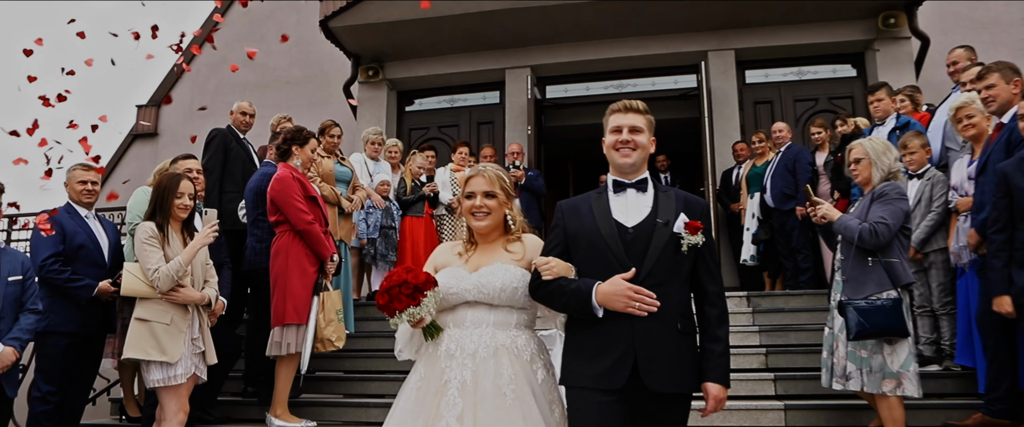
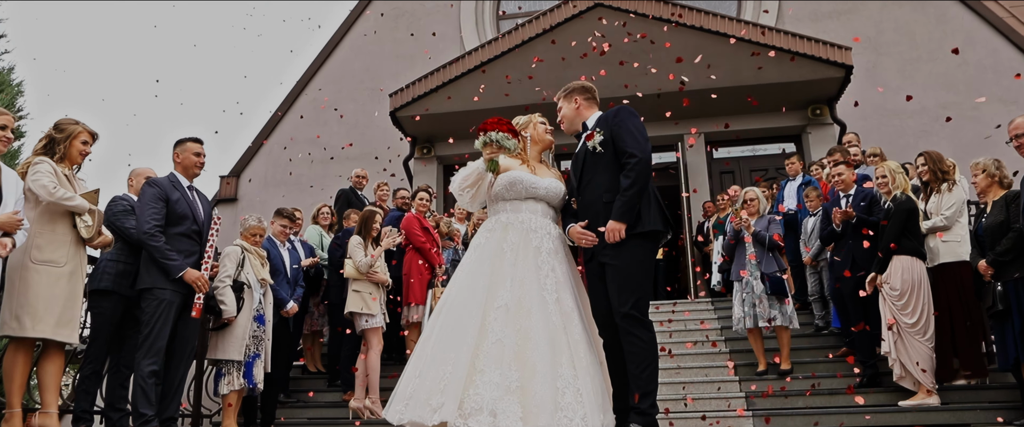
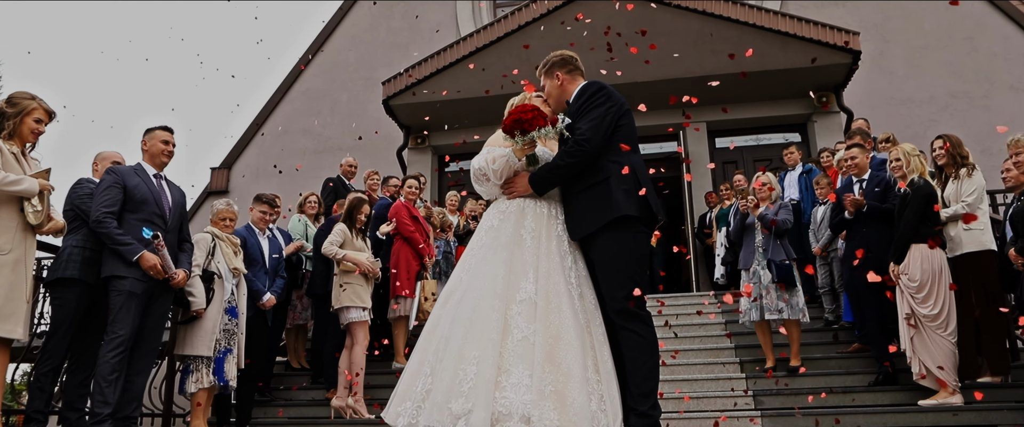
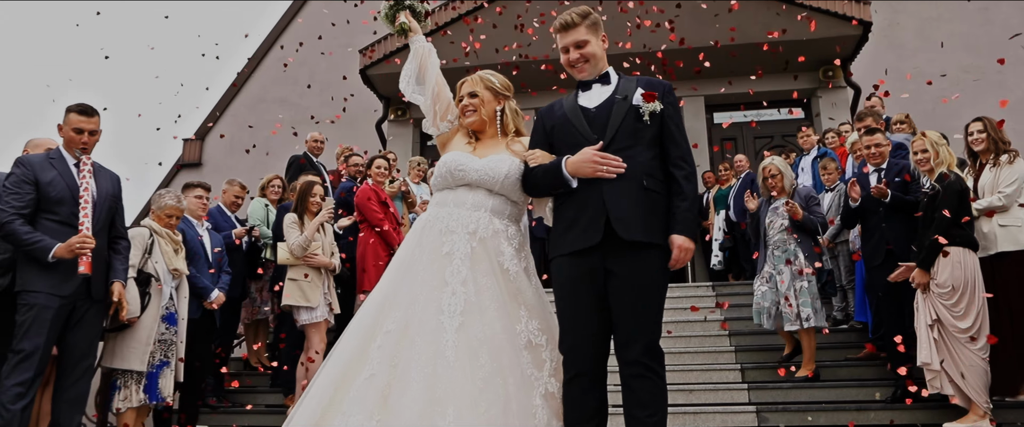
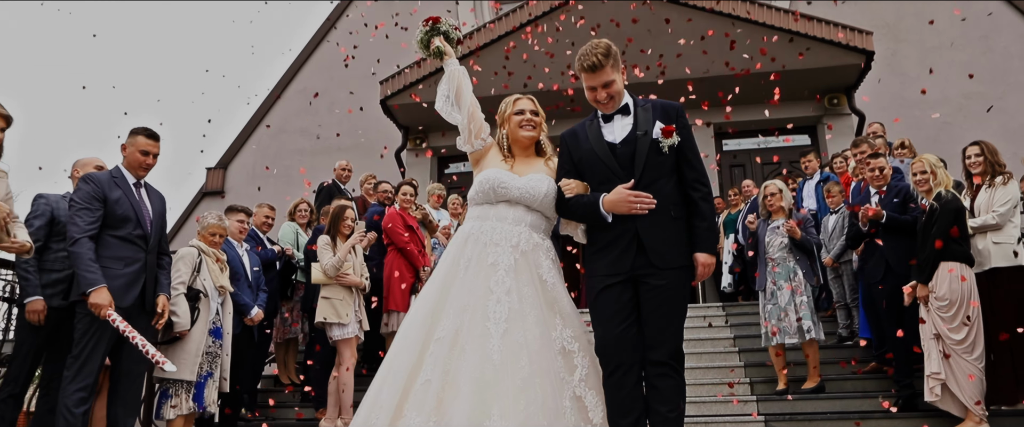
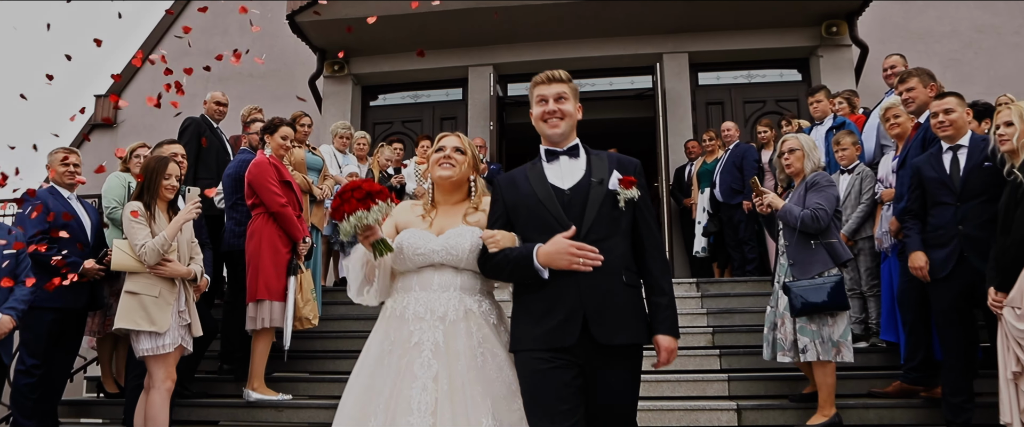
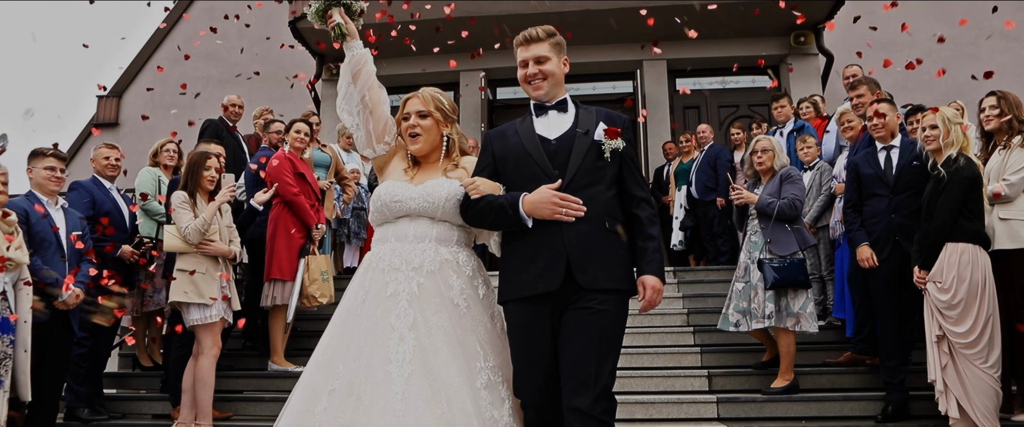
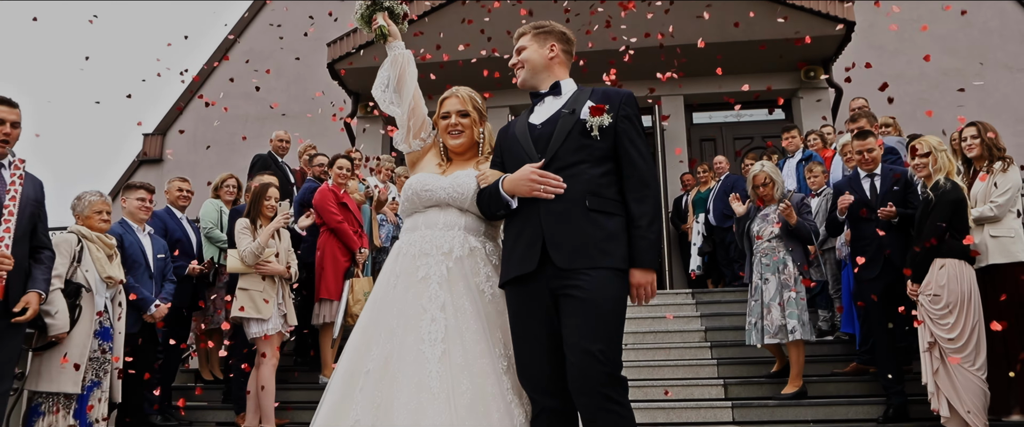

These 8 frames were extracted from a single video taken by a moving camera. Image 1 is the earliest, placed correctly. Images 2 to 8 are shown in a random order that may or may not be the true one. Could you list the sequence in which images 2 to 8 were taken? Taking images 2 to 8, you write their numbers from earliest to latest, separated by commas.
6, 7, 8, 4, 5, 2, 3
